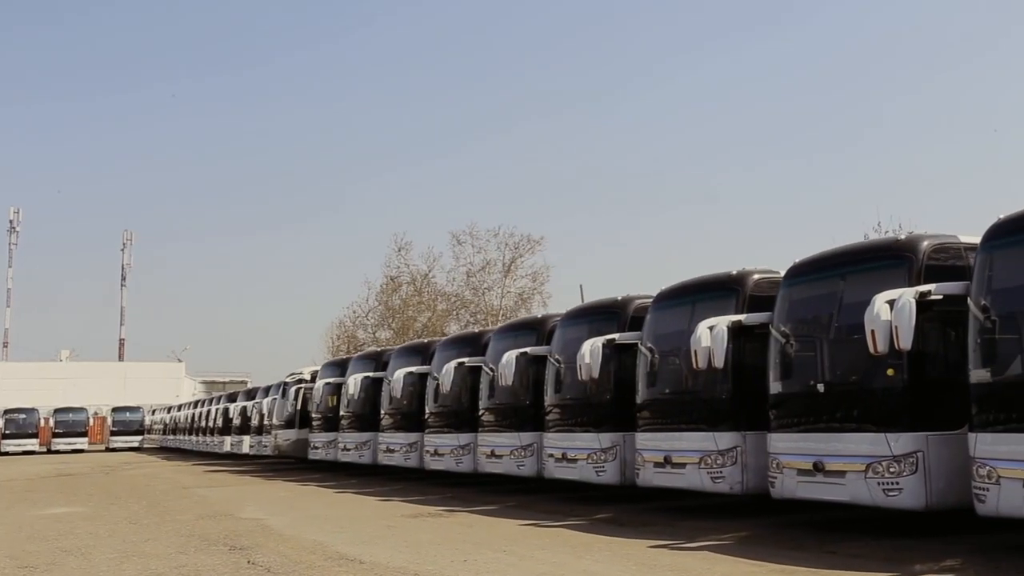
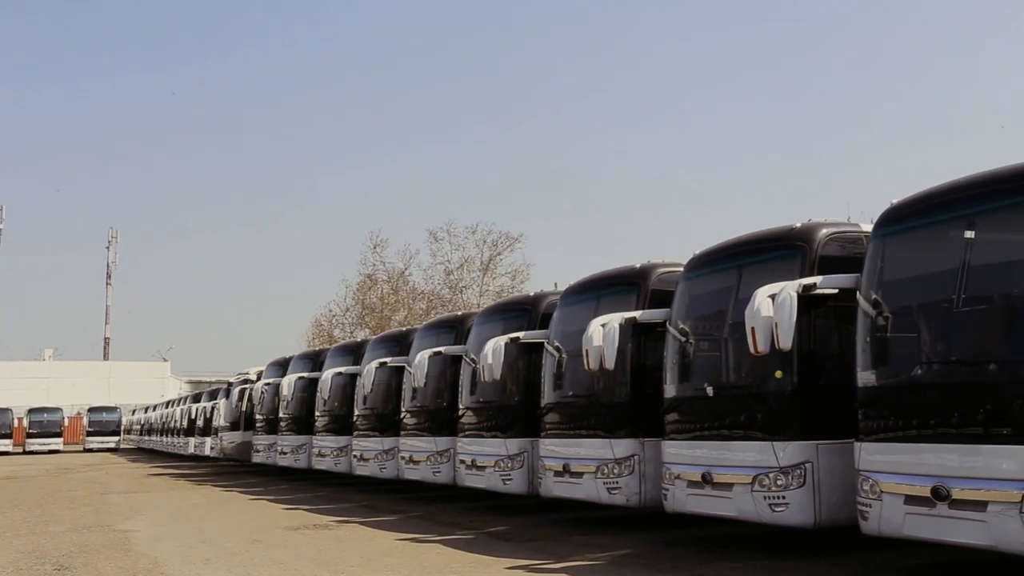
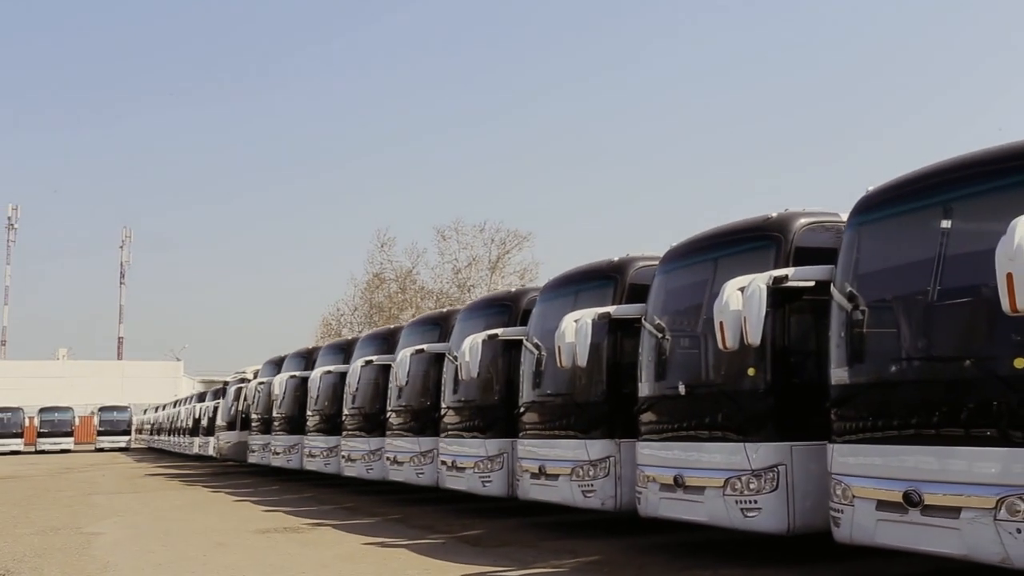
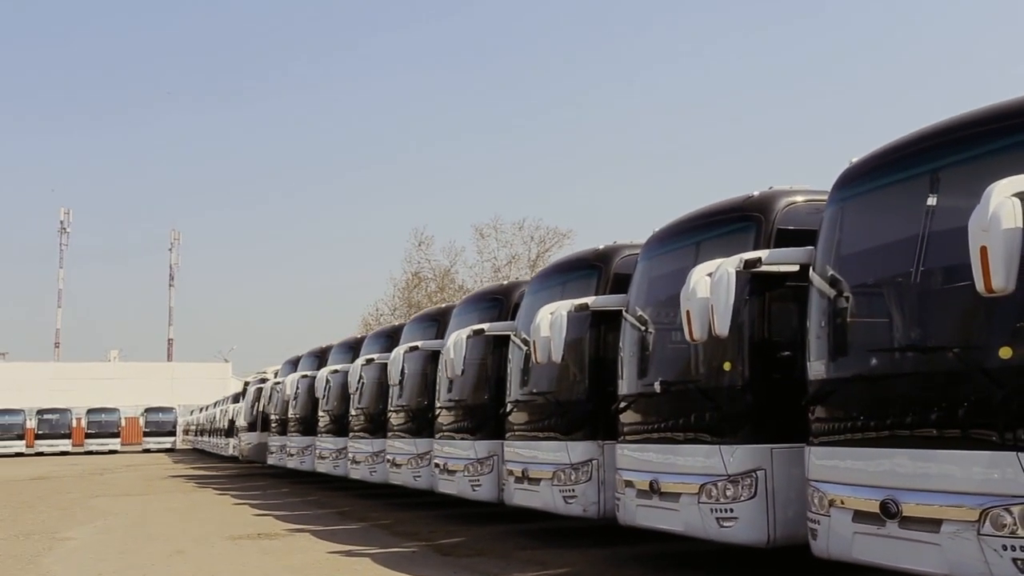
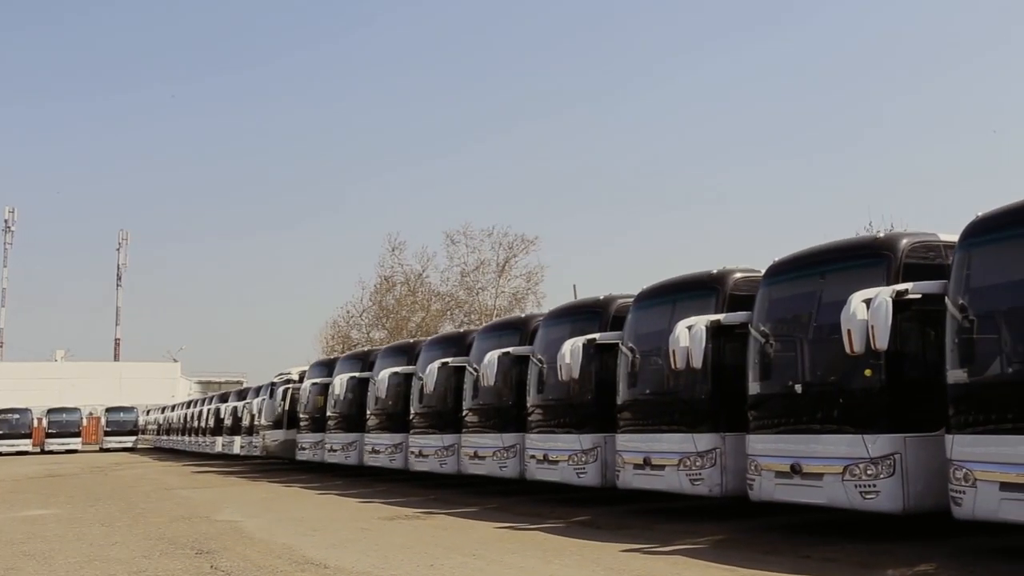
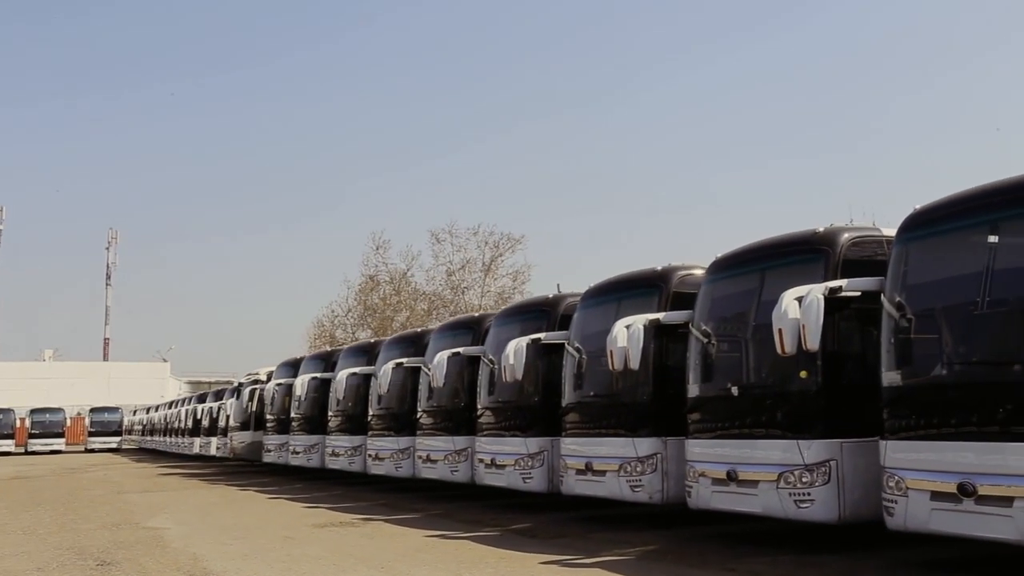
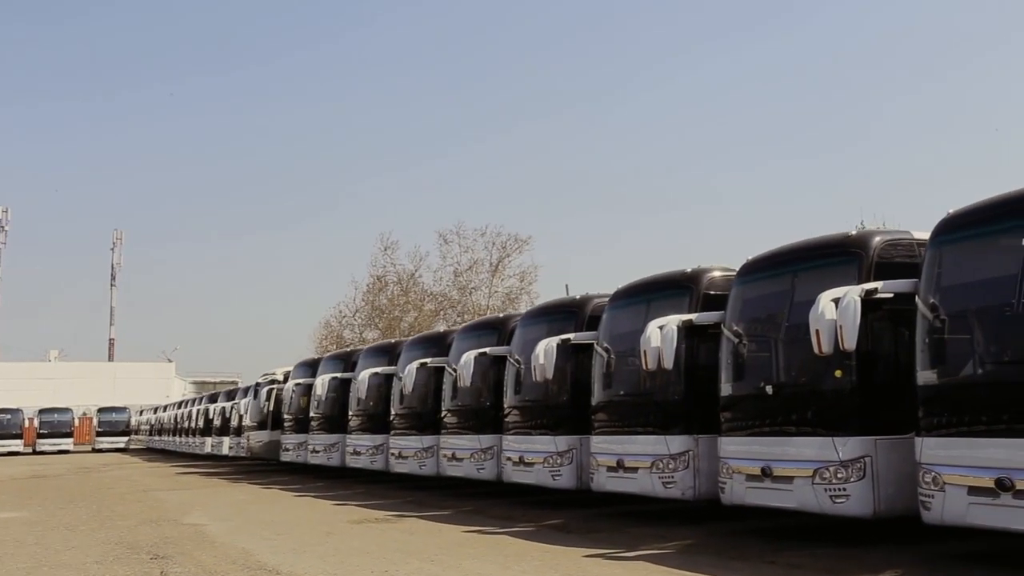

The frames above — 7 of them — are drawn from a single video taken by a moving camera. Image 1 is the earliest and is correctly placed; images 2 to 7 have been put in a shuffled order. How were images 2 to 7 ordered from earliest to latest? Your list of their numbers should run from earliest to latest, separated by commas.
5, 7, 6, 2, 3, 4
